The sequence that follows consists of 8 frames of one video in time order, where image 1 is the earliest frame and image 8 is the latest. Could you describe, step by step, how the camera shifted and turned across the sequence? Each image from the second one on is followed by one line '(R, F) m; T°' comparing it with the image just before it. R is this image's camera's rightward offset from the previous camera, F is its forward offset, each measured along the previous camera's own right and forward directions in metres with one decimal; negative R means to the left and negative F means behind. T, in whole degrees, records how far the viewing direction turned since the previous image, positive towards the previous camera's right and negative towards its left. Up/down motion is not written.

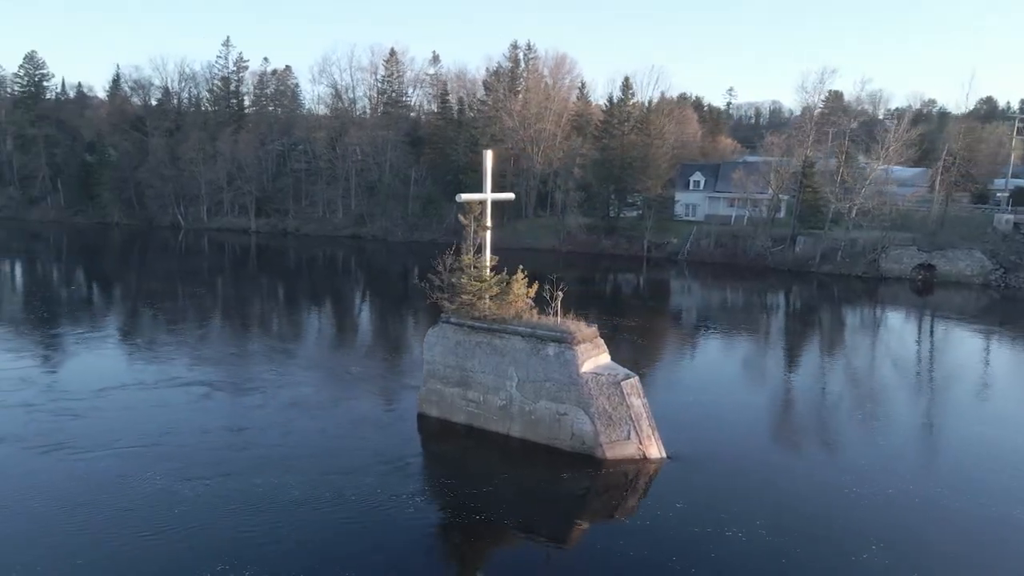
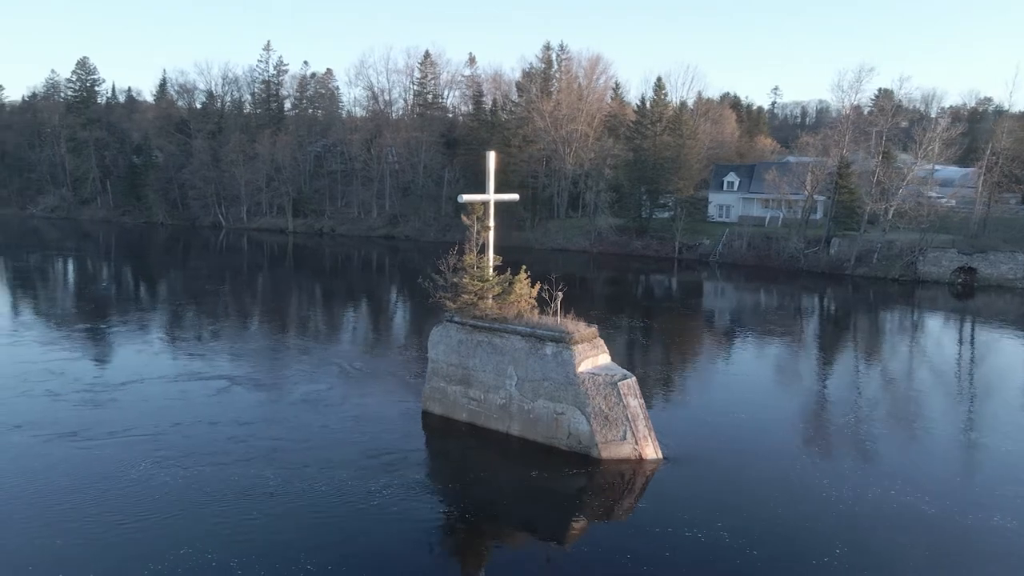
(+1.5, -0.2) m; -3°
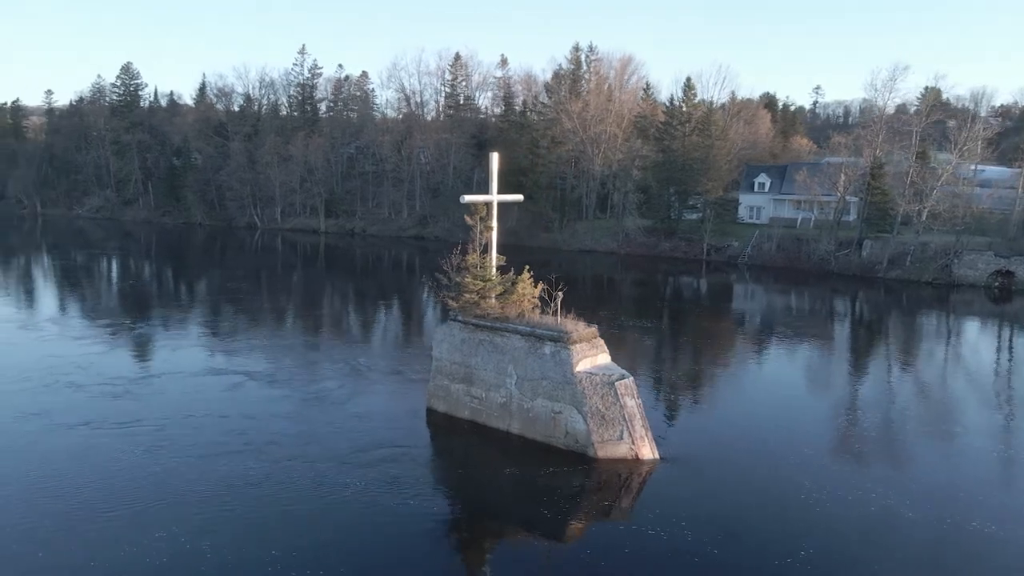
(+1.3, -0.2) m; -3°
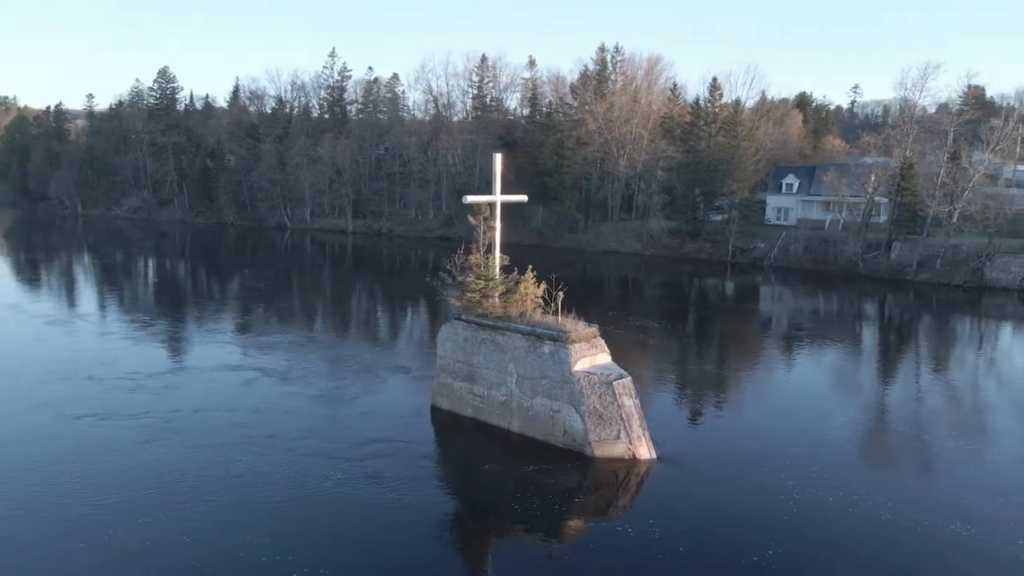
(+1.1, -0.2) m; -3°
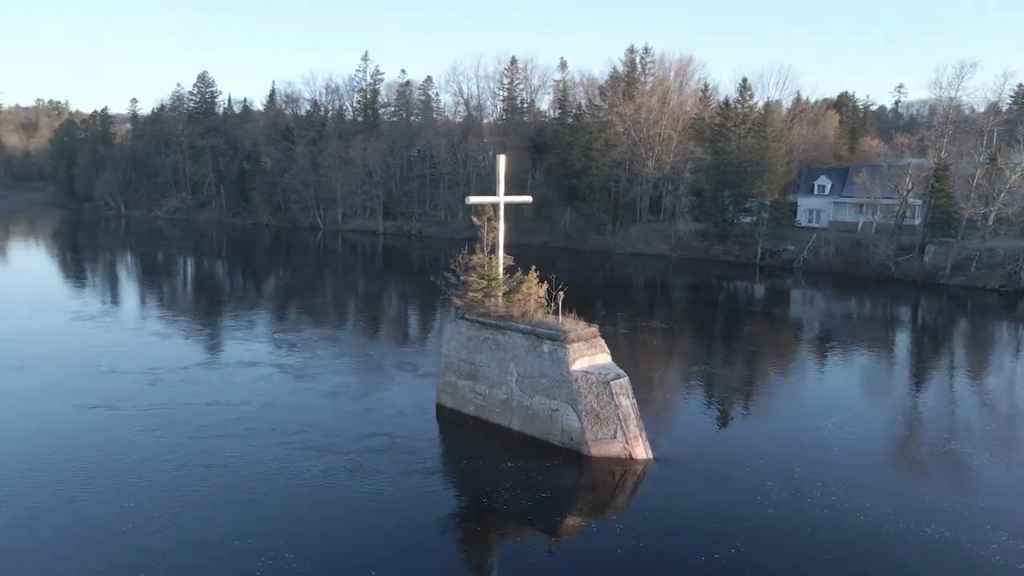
(+1.3, -0.3) m; -3°
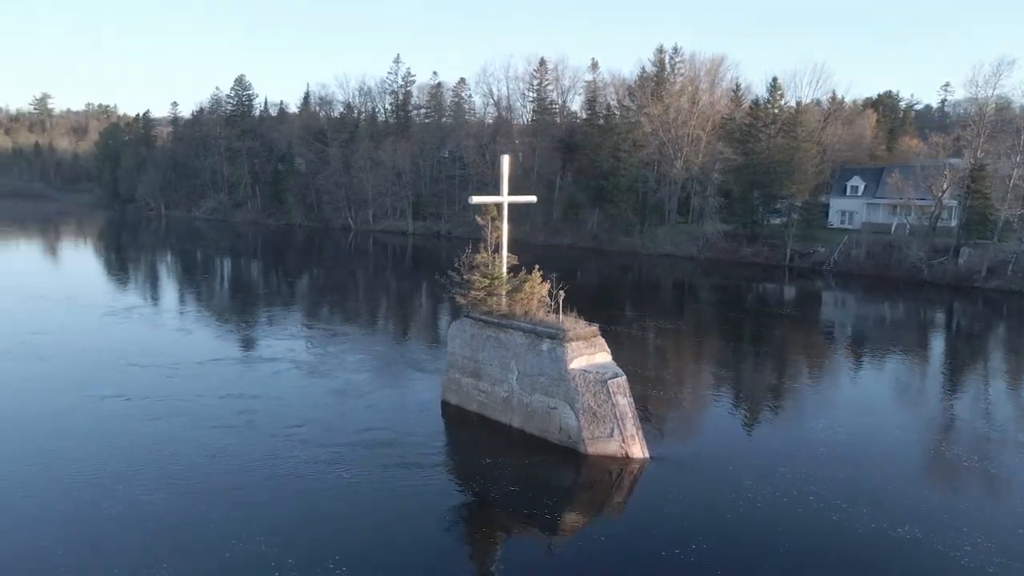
(+1.3, -0.2) m; -3°
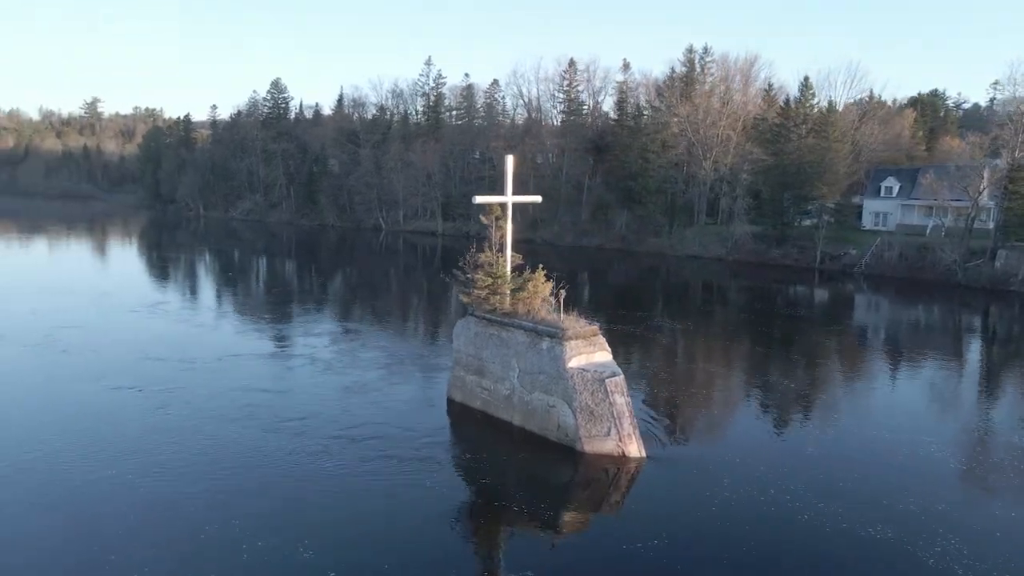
(+1.3, -0.2) m; -3°
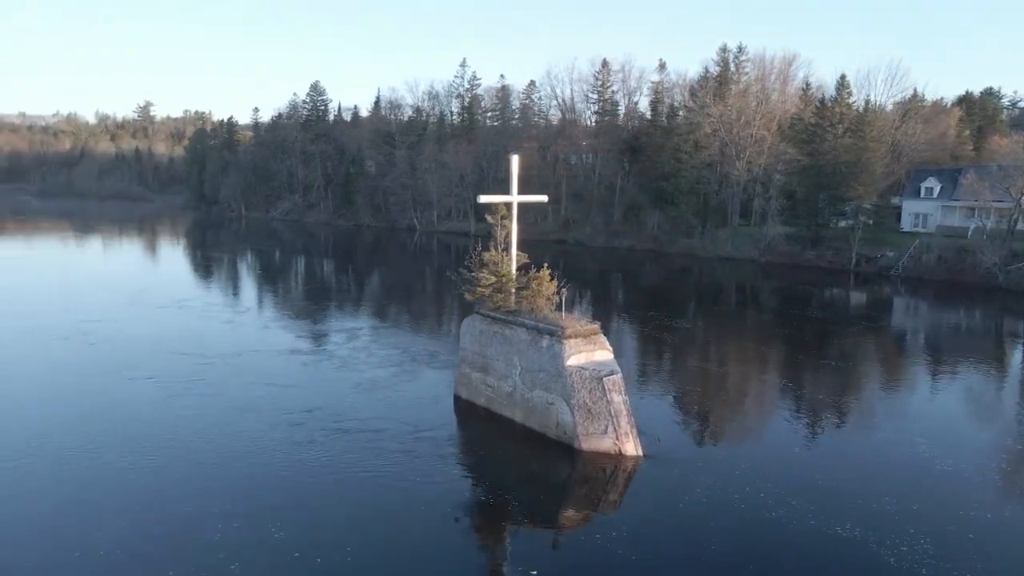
(+1.4, -0.2) m; -3°
